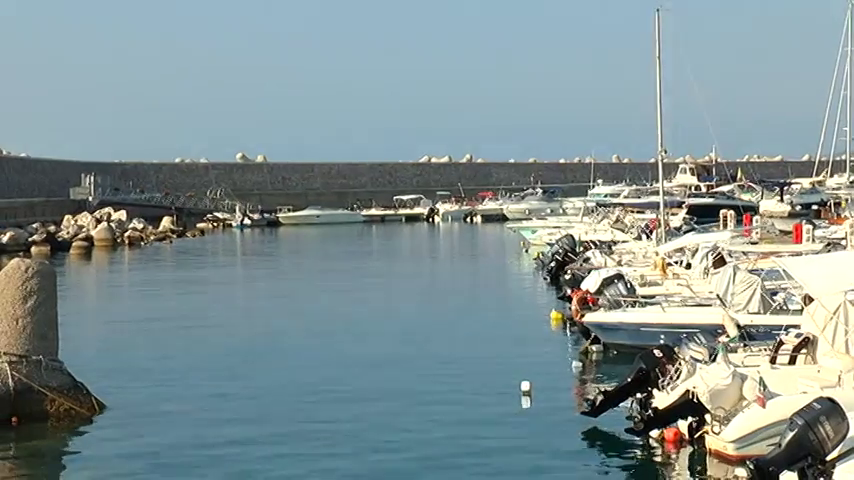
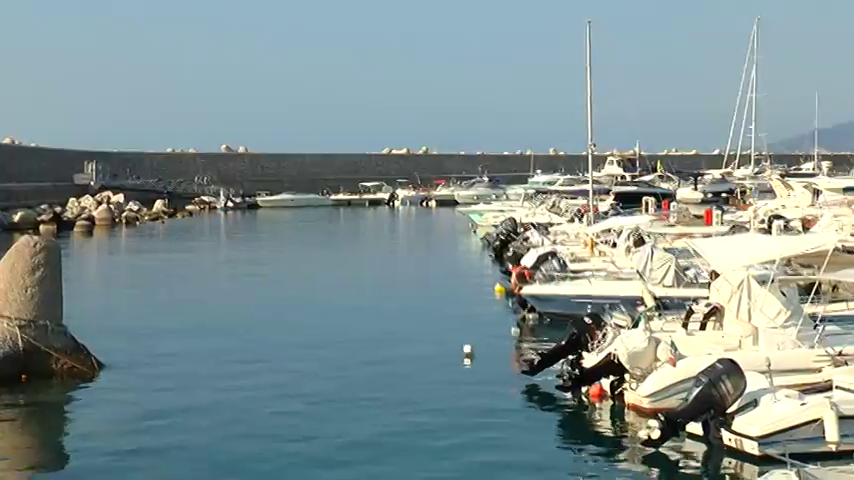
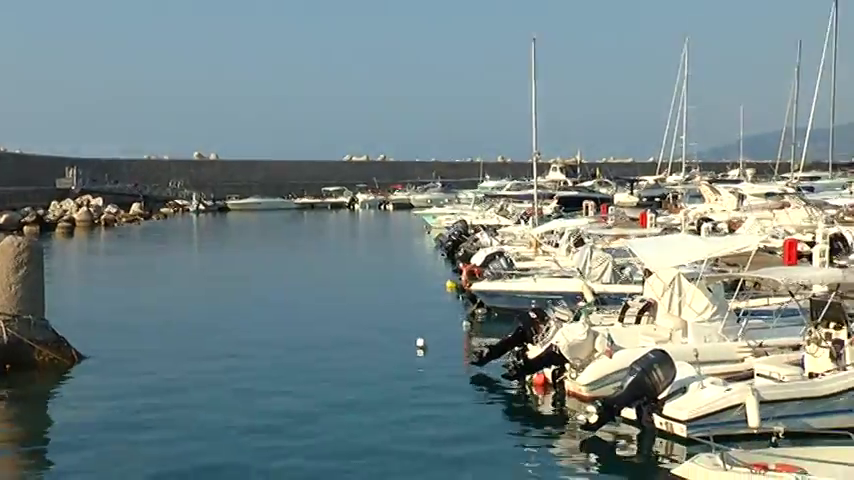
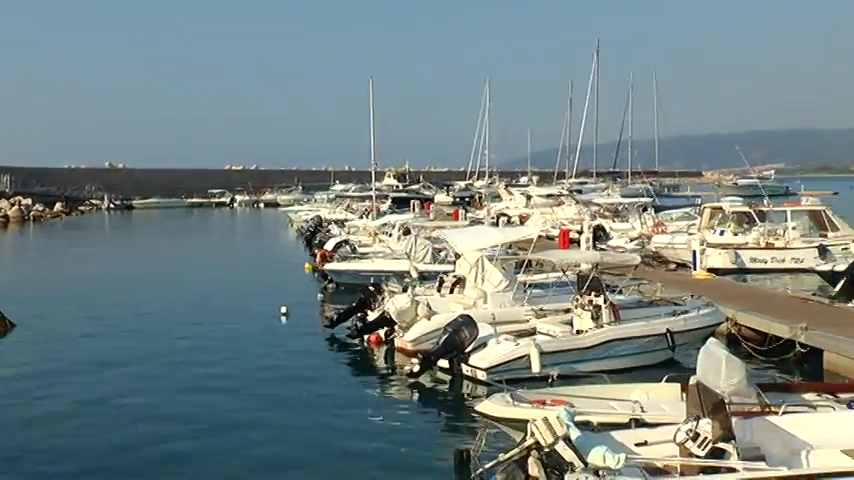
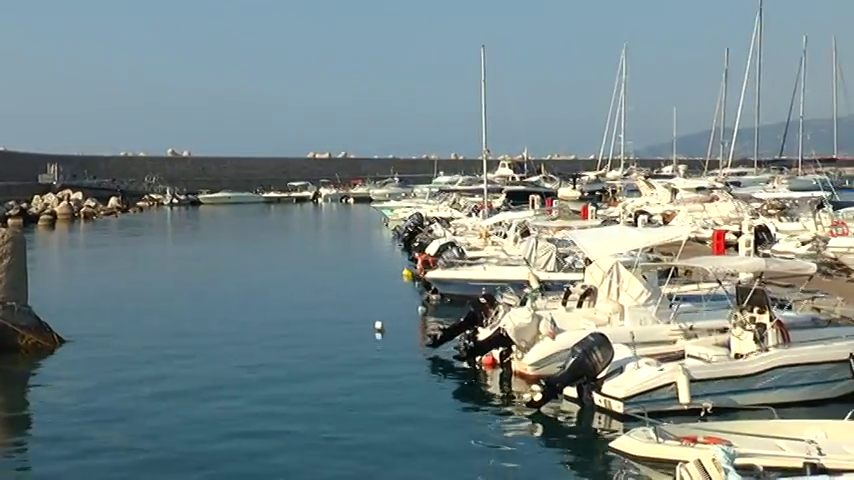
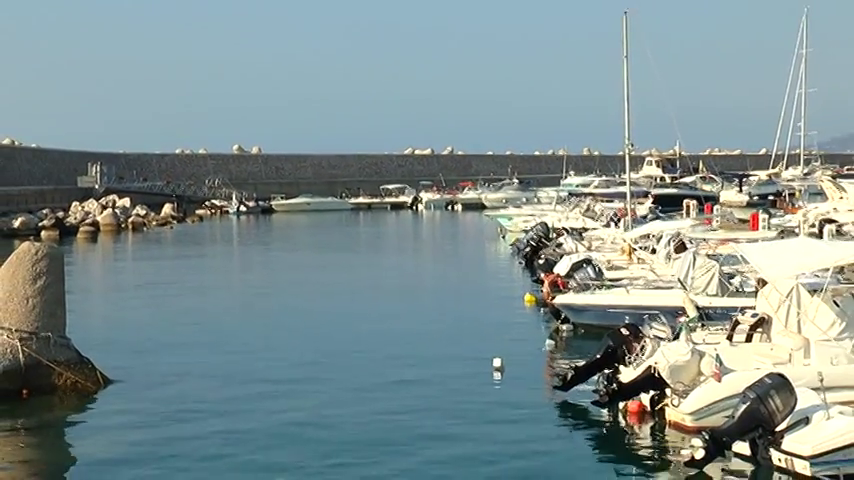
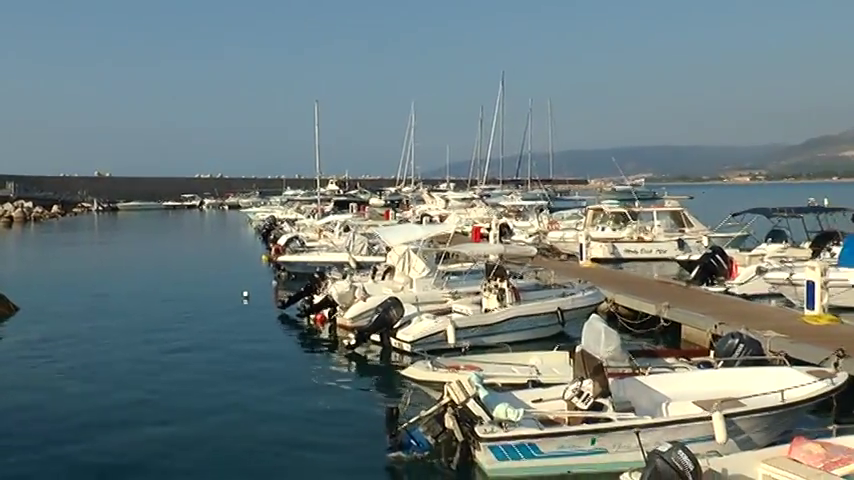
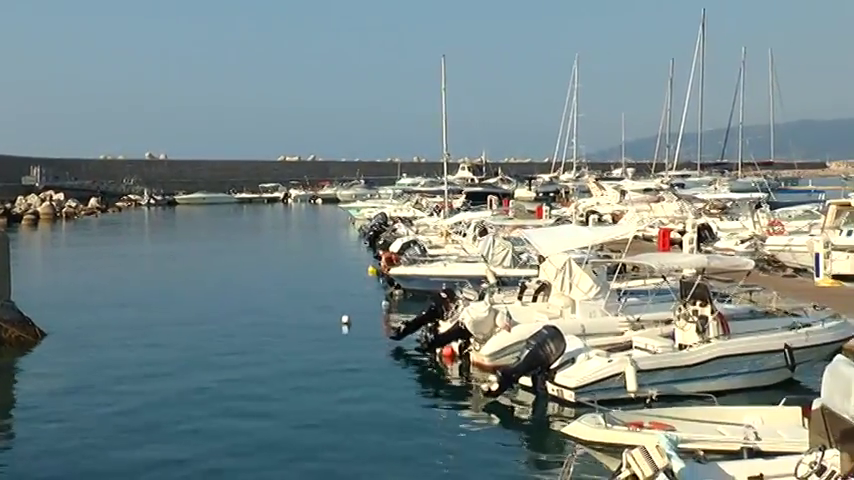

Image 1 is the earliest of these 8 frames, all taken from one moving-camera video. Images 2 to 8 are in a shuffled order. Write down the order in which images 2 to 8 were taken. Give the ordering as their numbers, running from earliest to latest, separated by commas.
6, 2, 3, 5, 8, 4, 7
